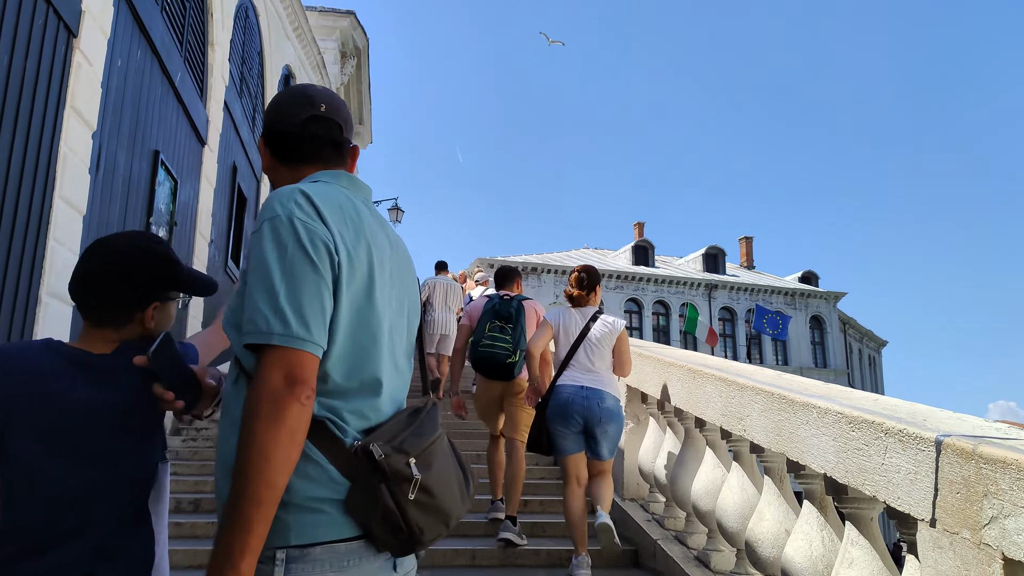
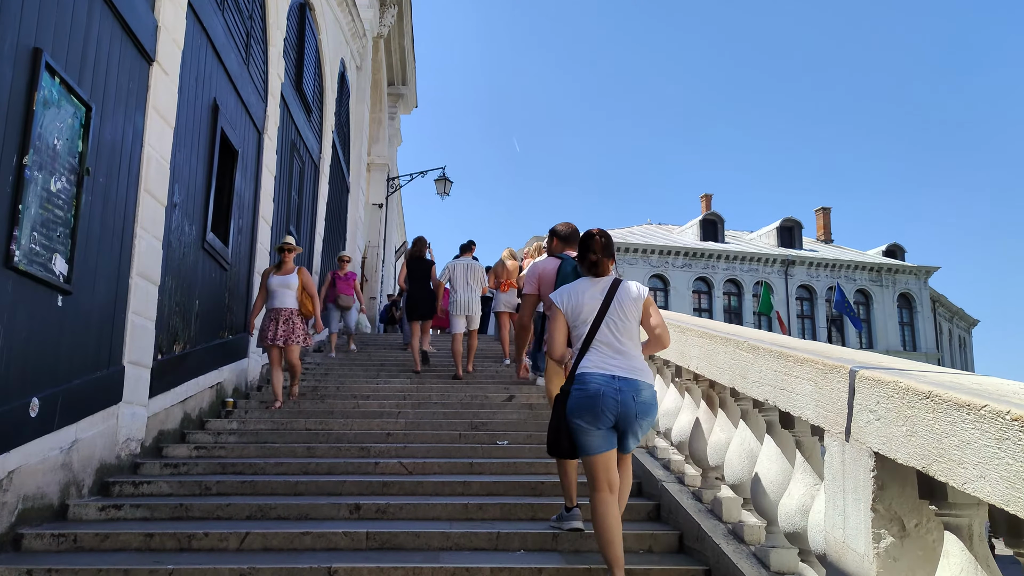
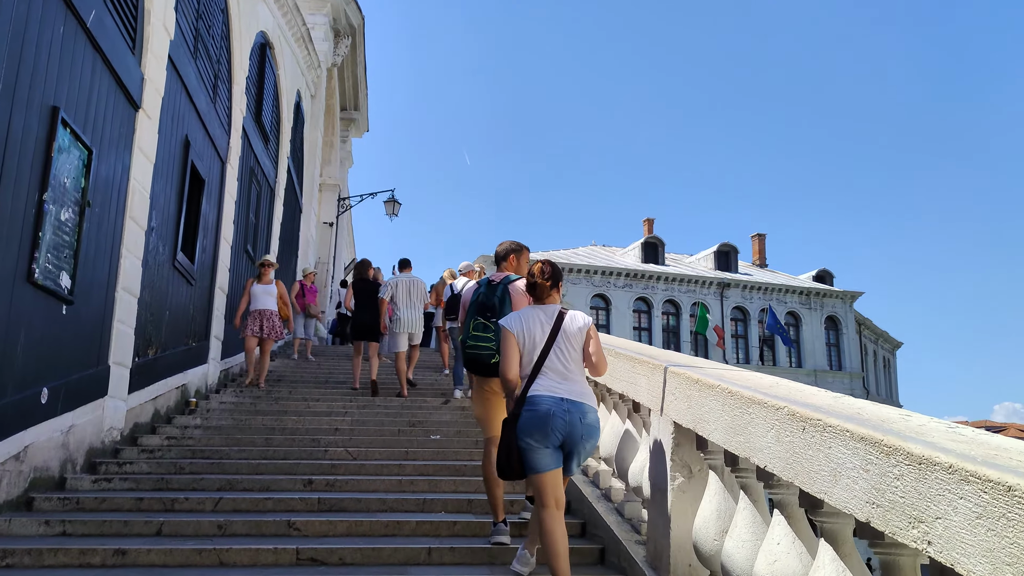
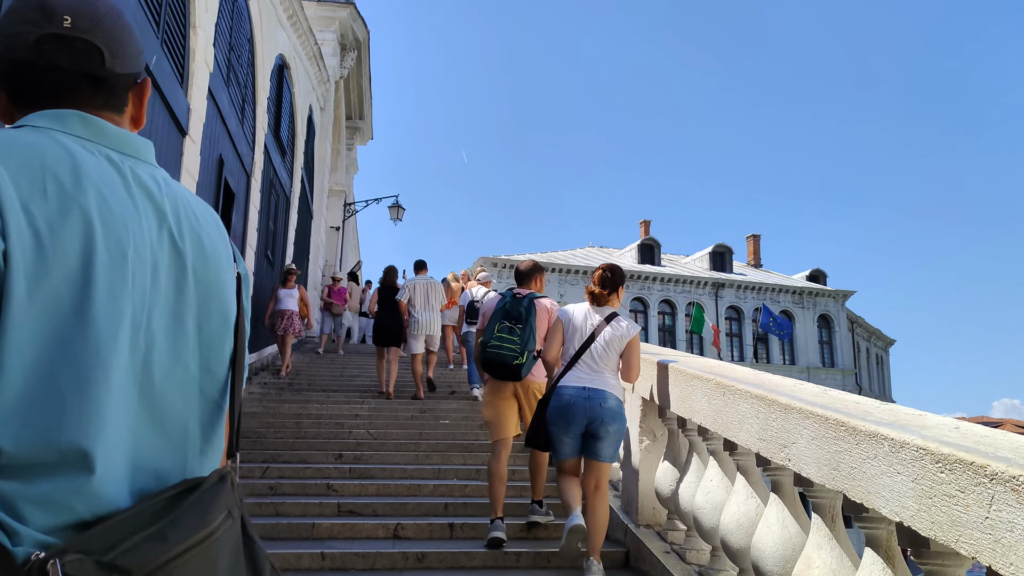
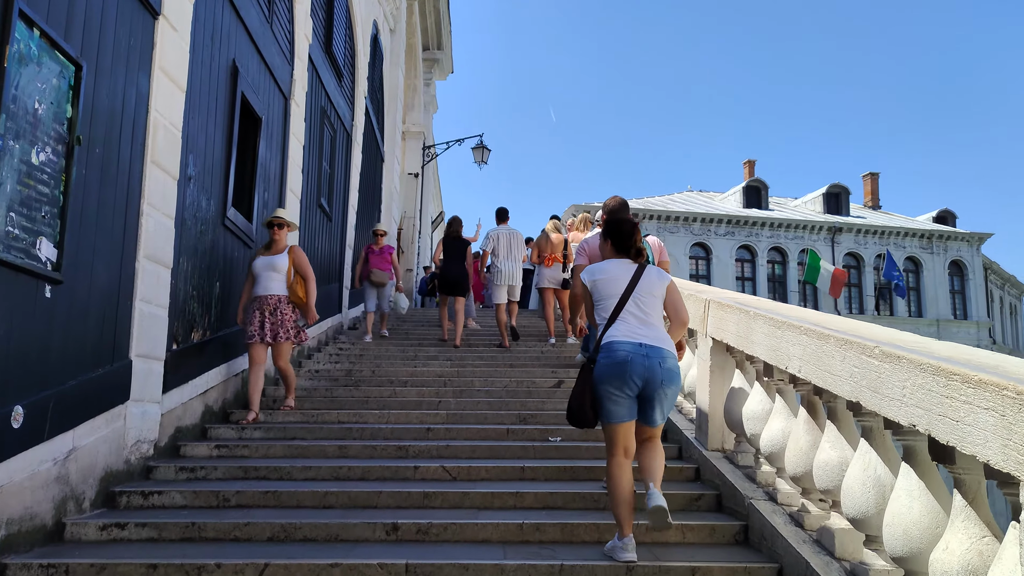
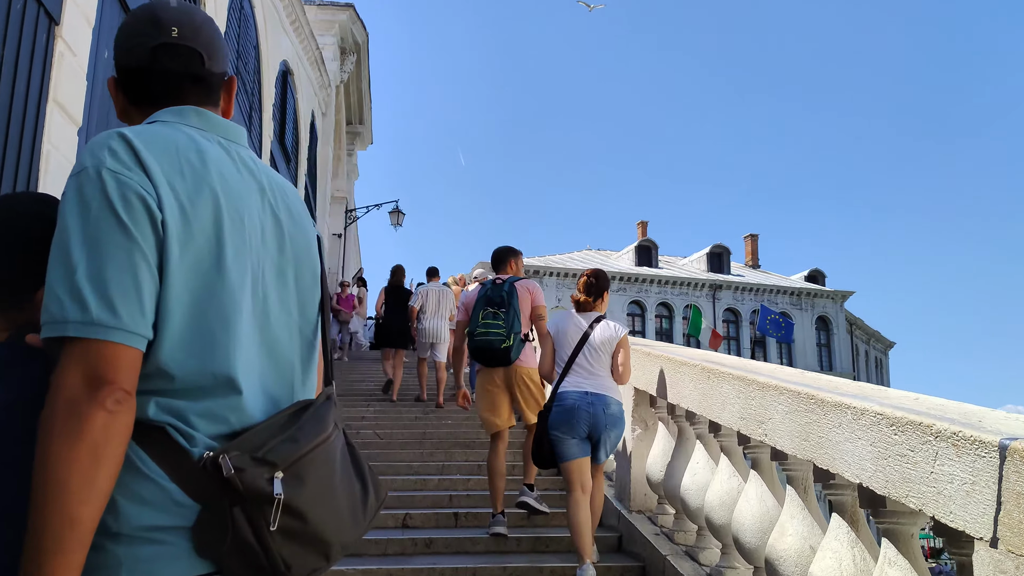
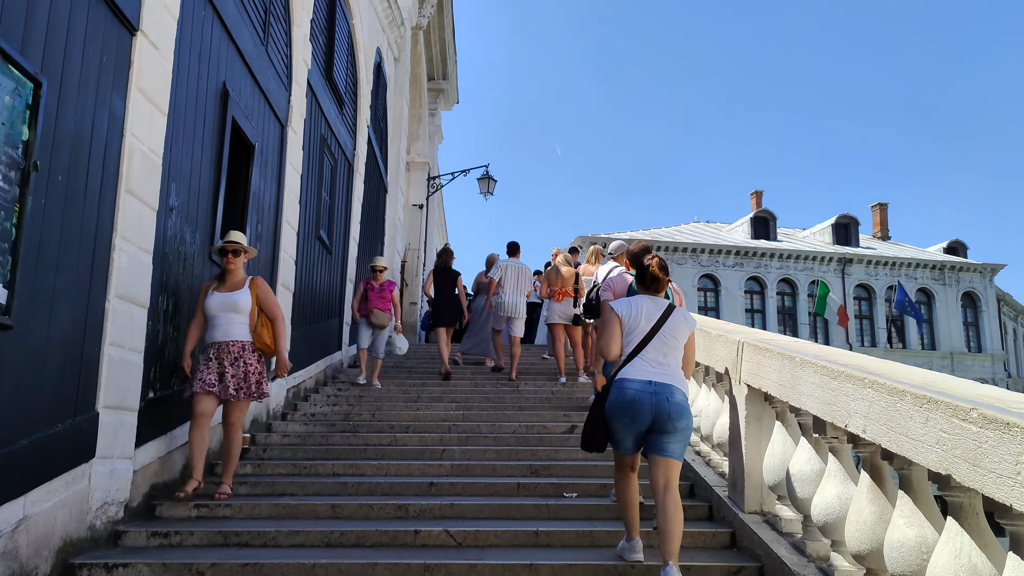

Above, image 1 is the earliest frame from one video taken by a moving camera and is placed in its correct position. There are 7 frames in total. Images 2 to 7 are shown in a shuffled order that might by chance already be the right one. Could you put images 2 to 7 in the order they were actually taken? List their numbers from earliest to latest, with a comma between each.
6, 4, 3, 2, 5, 7
